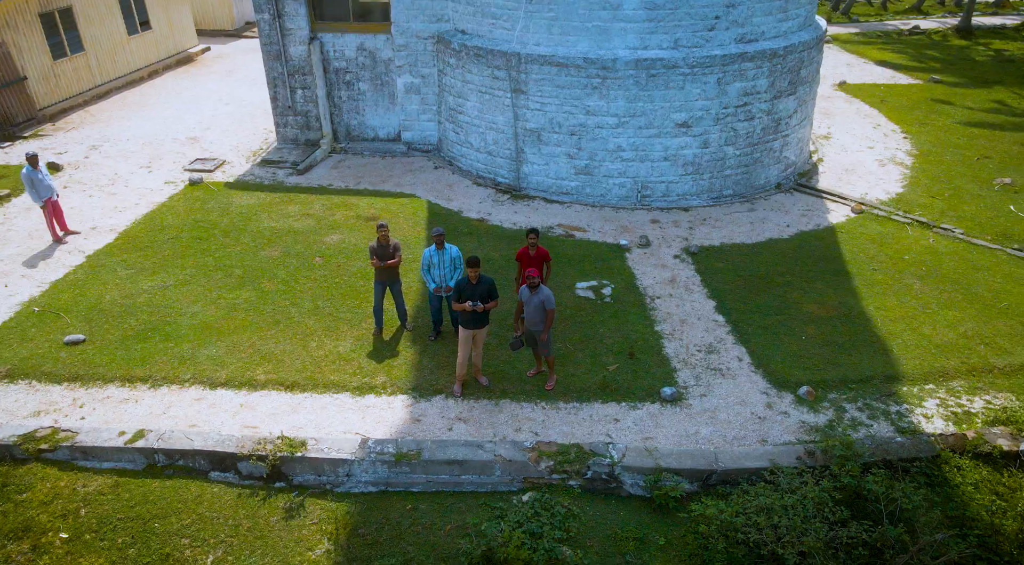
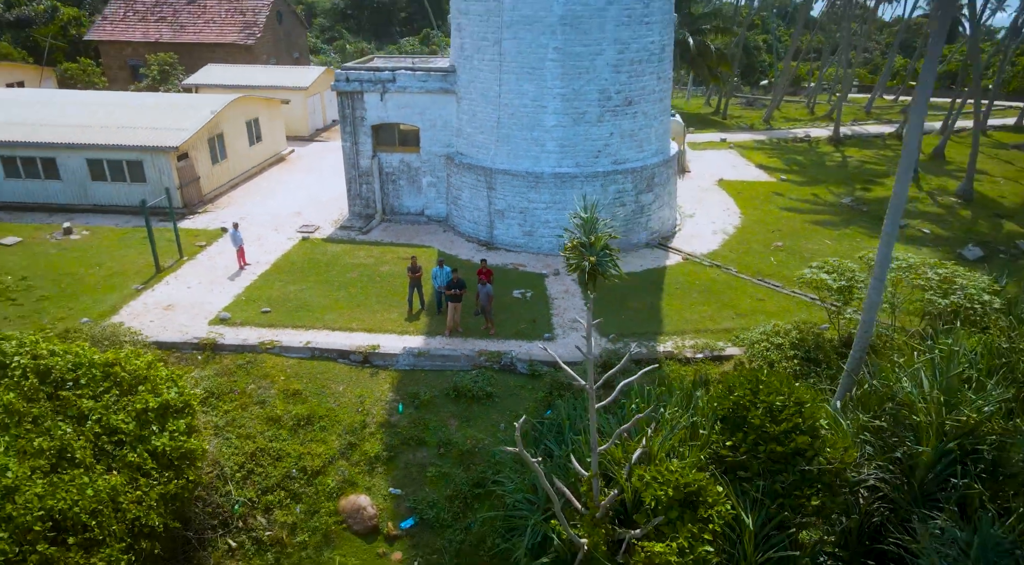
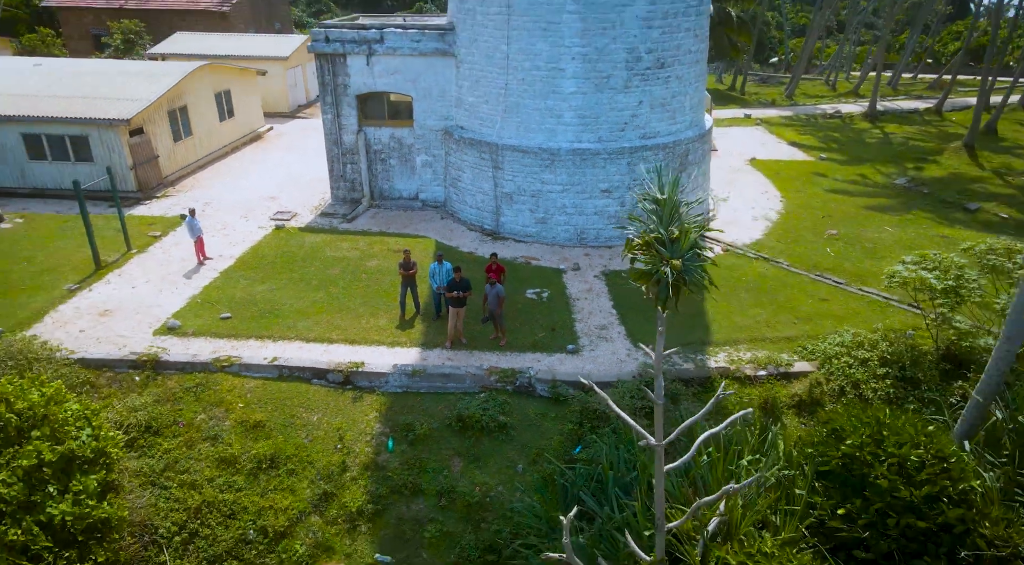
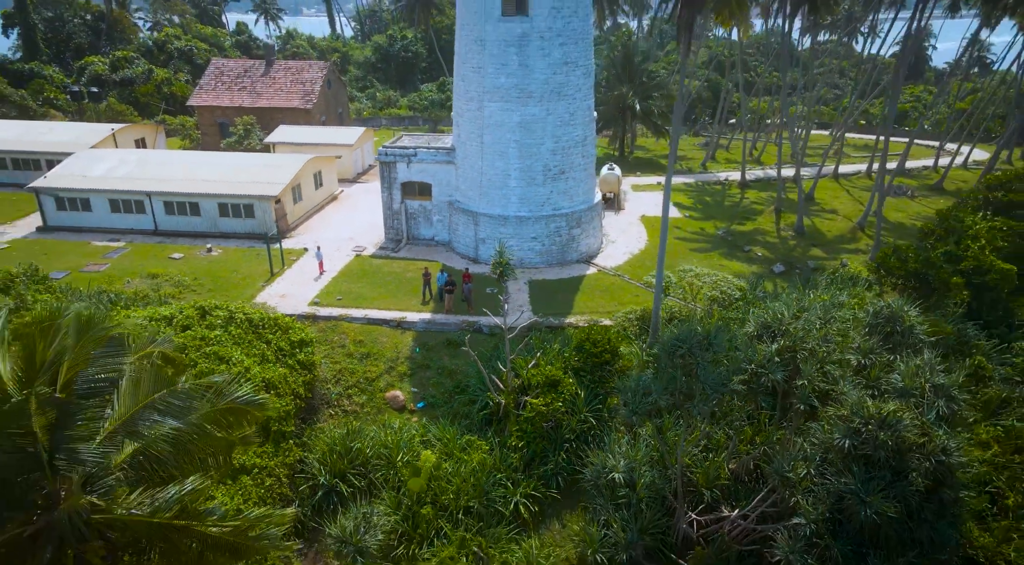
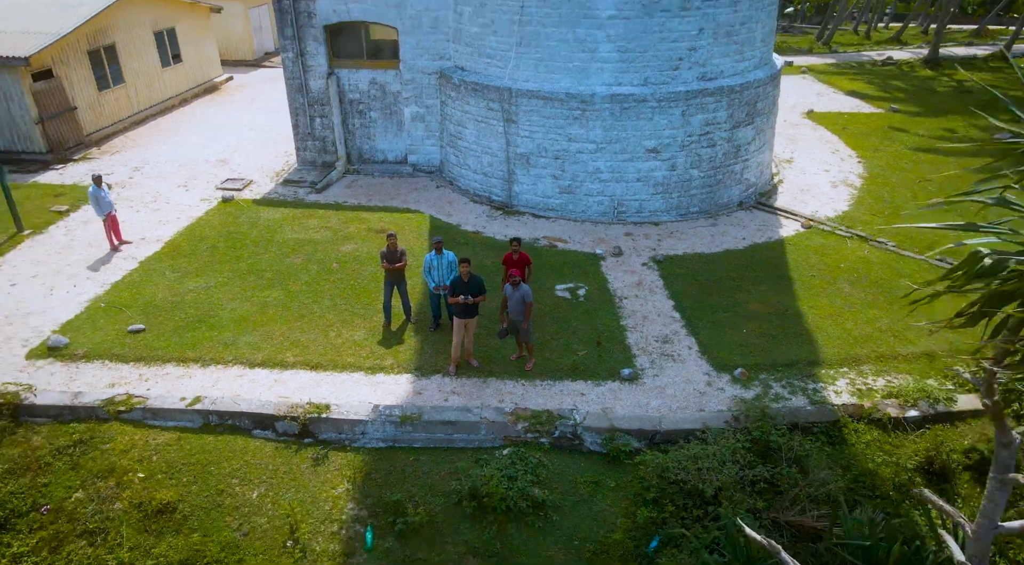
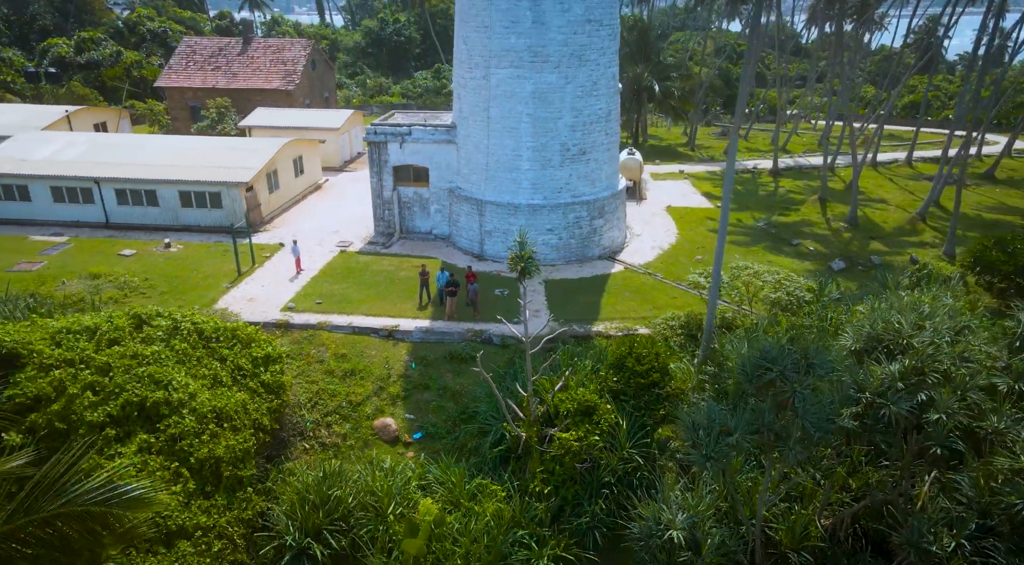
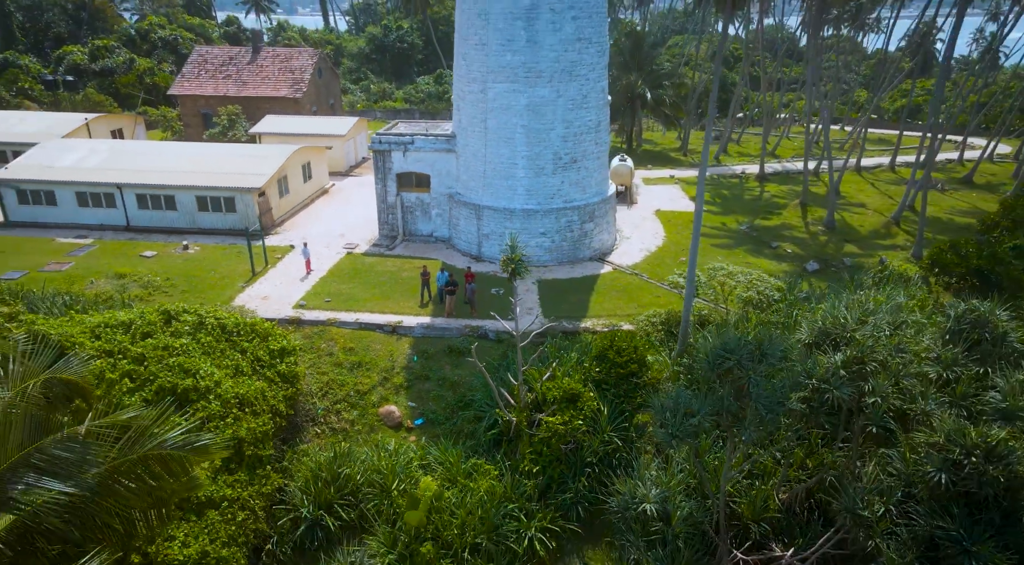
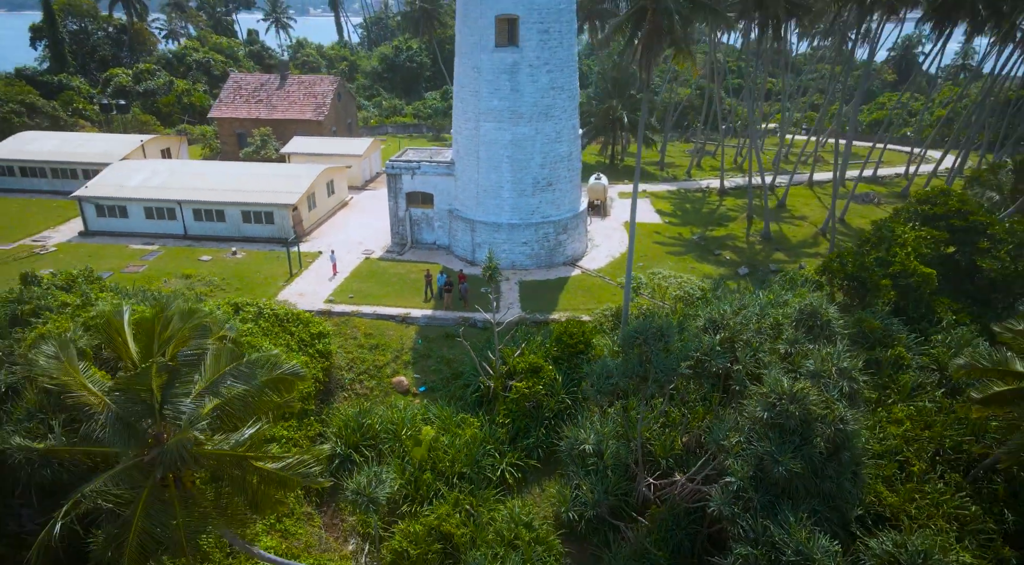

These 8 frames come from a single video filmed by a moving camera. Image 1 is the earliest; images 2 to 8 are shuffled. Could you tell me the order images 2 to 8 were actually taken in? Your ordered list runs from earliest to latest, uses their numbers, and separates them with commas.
5, 3, 2, 6, 7, 4, 8
